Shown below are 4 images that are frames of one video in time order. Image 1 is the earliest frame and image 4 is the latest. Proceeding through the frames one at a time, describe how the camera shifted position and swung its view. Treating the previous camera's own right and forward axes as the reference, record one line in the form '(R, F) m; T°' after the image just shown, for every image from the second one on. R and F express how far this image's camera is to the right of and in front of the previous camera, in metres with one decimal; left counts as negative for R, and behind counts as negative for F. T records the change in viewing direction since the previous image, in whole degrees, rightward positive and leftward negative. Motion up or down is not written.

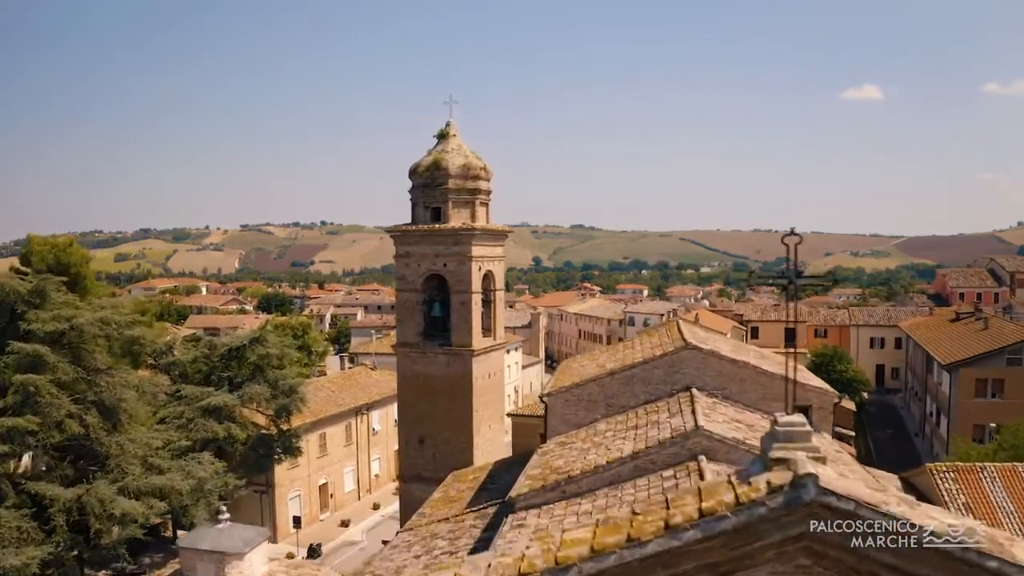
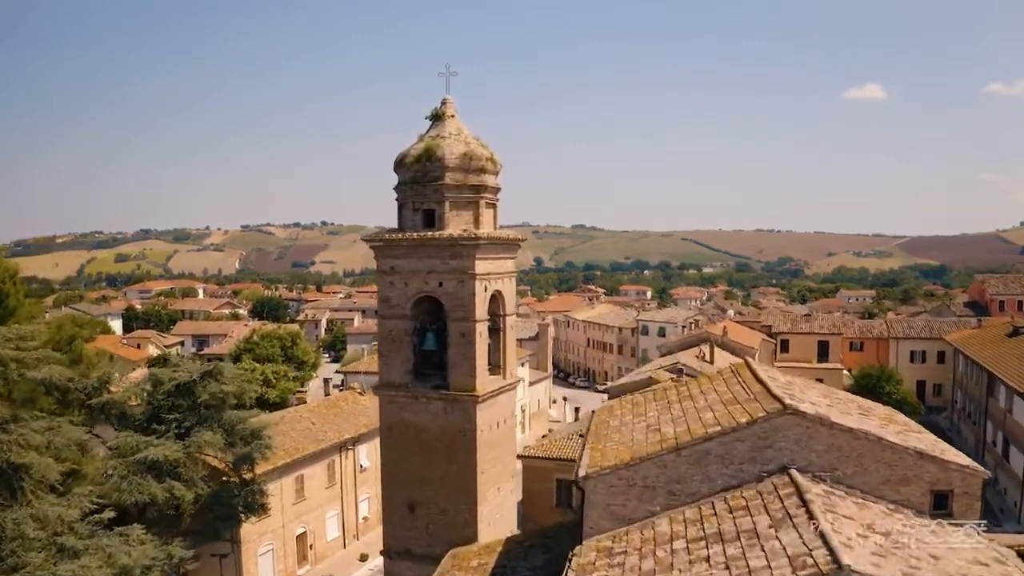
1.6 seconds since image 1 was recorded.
(-0.3, +4.1) m; 0°
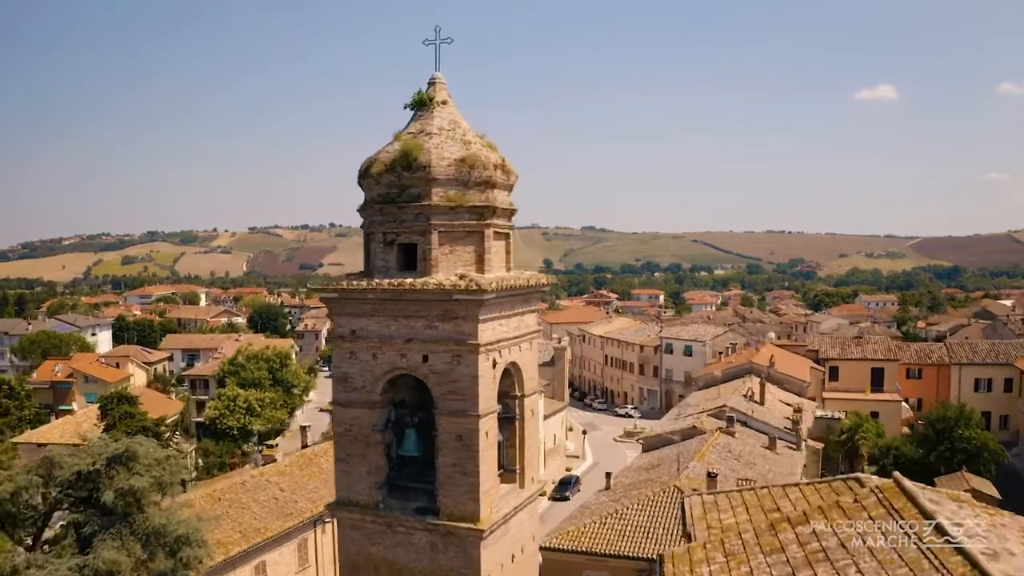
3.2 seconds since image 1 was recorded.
(-0.2, +4.8) m; -1°
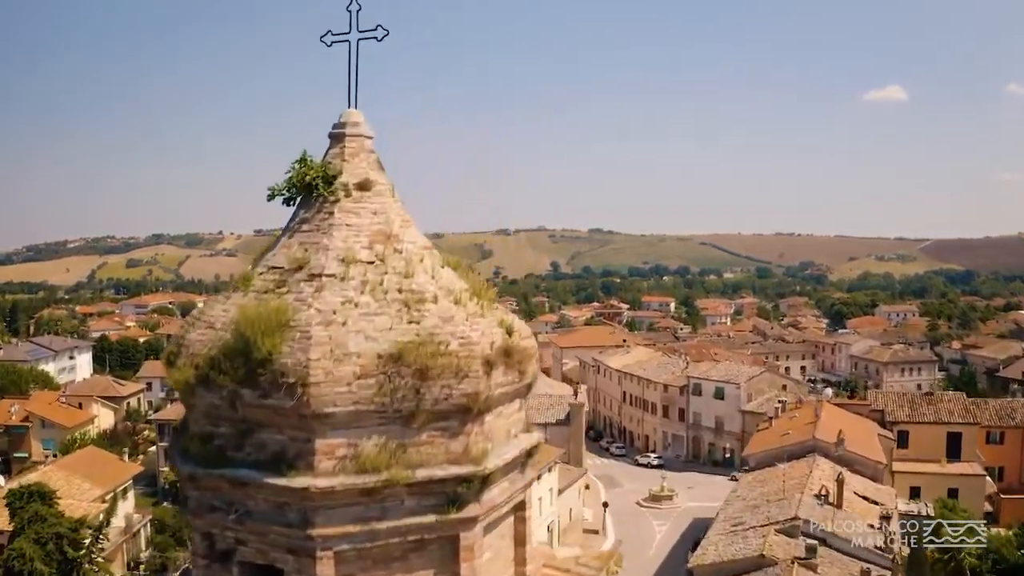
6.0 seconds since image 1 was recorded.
(-0.1, +5.7) m; -1°
